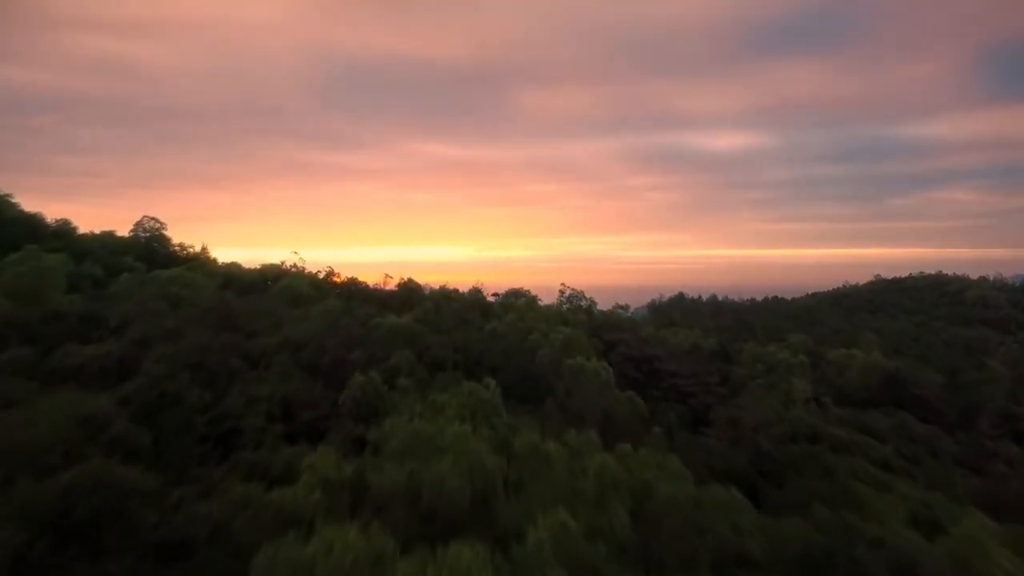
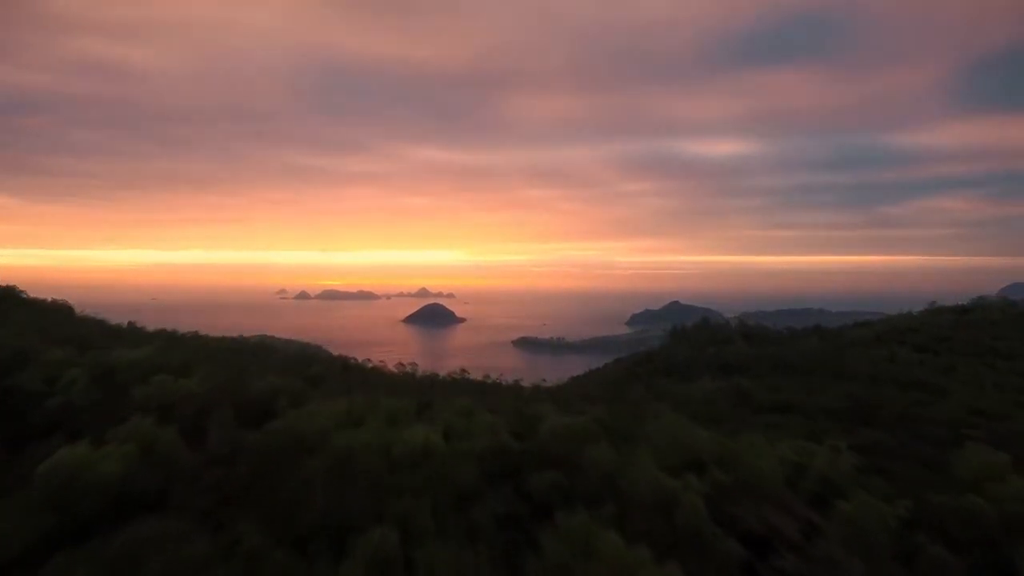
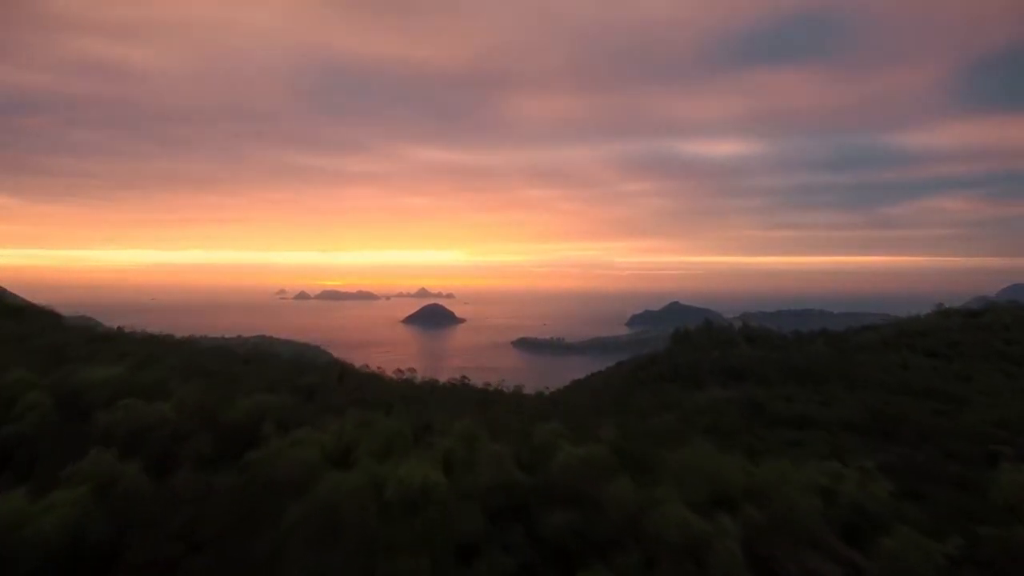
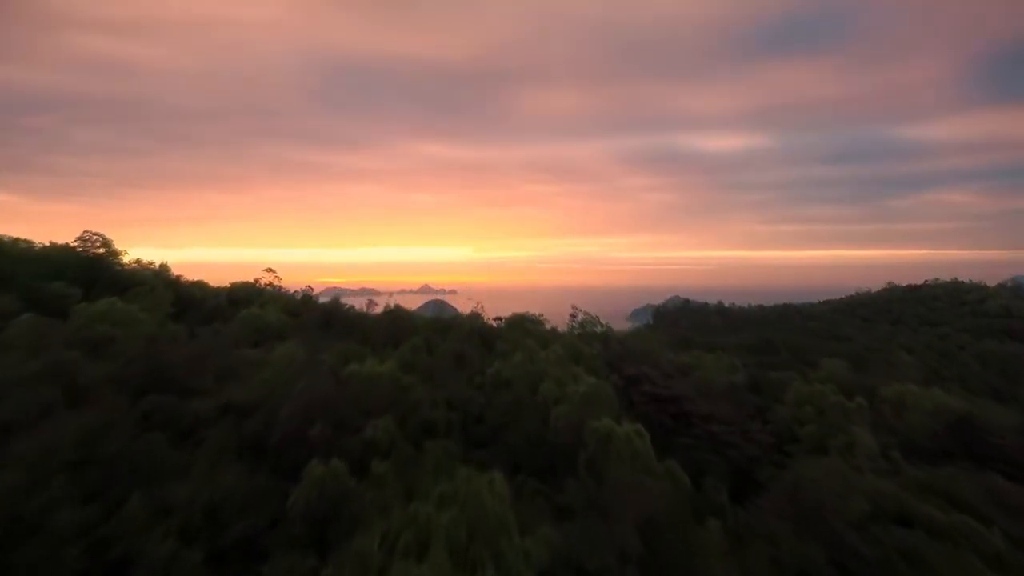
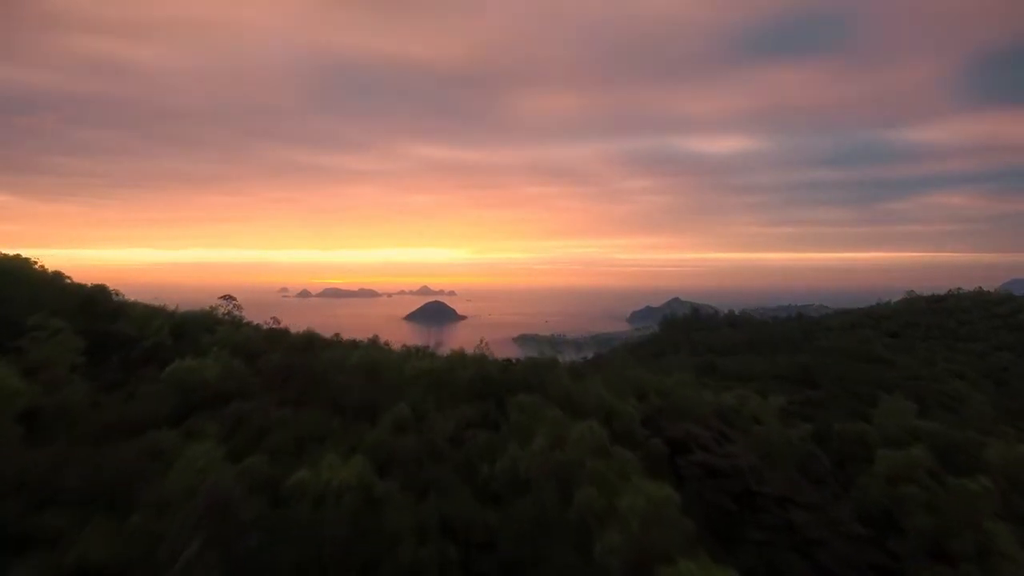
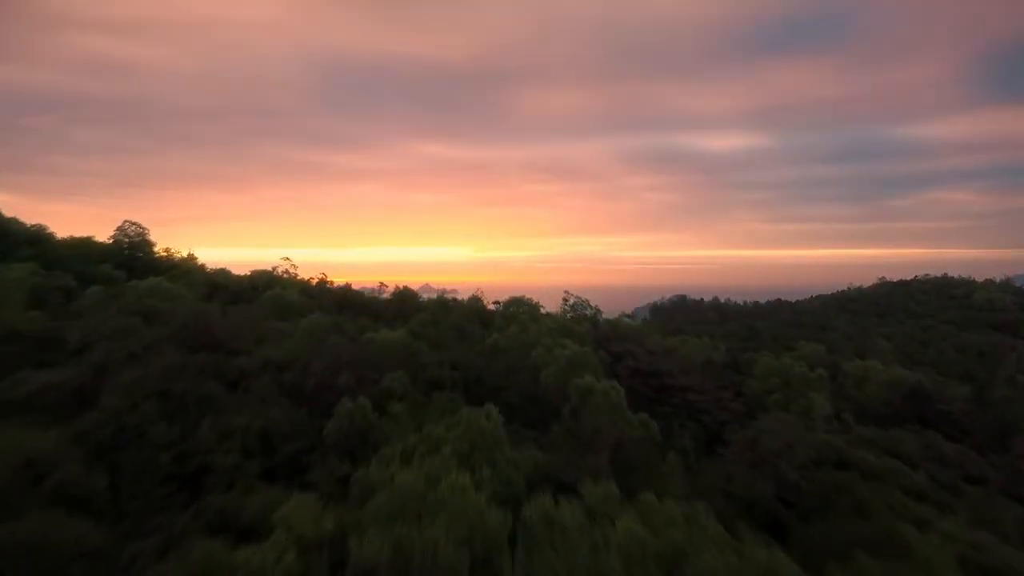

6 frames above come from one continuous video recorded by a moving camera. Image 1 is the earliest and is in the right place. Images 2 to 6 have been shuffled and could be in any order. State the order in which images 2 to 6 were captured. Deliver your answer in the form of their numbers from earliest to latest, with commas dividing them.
6, 4, 5, 2, 3
